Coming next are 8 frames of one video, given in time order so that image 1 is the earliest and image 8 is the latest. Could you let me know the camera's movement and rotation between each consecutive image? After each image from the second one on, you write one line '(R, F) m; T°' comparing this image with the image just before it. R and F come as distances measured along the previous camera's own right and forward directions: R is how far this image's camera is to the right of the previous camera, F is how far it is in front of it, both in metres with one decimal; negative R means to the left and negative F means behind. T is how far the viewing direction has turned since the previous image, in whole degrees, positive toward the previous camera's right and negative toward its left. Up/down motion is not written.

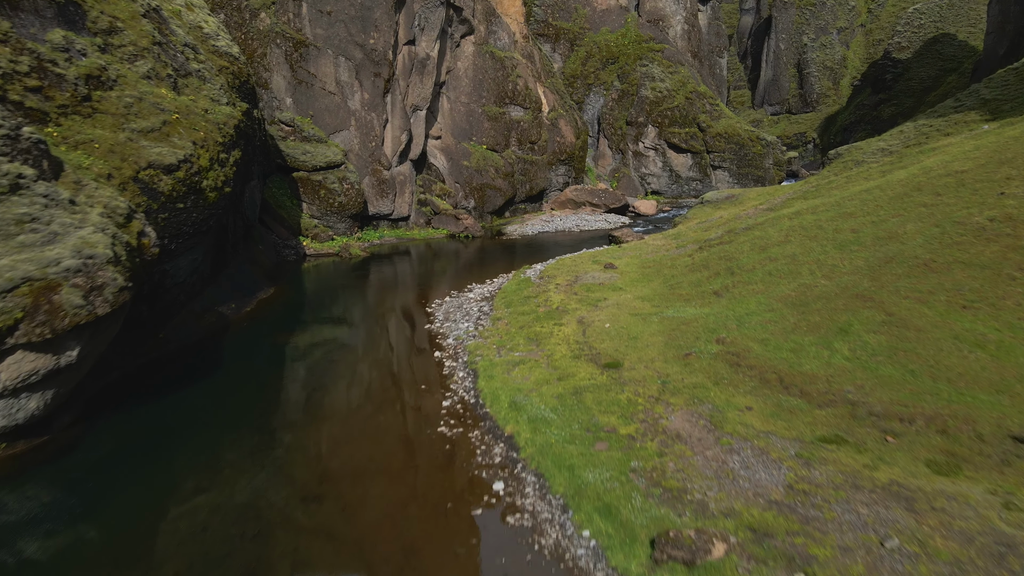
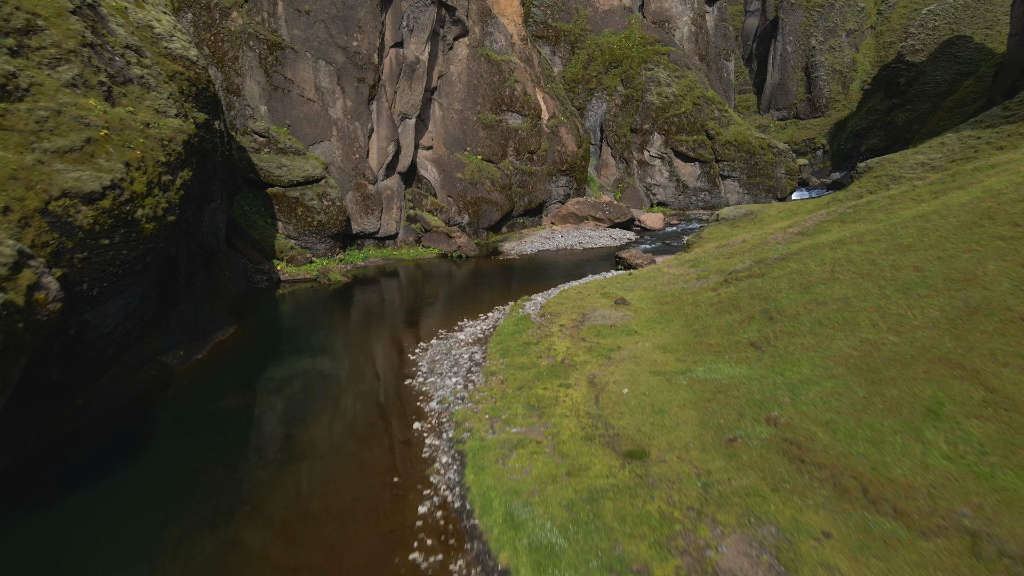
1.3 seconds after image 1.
(0.0, +2.8) m; 0°
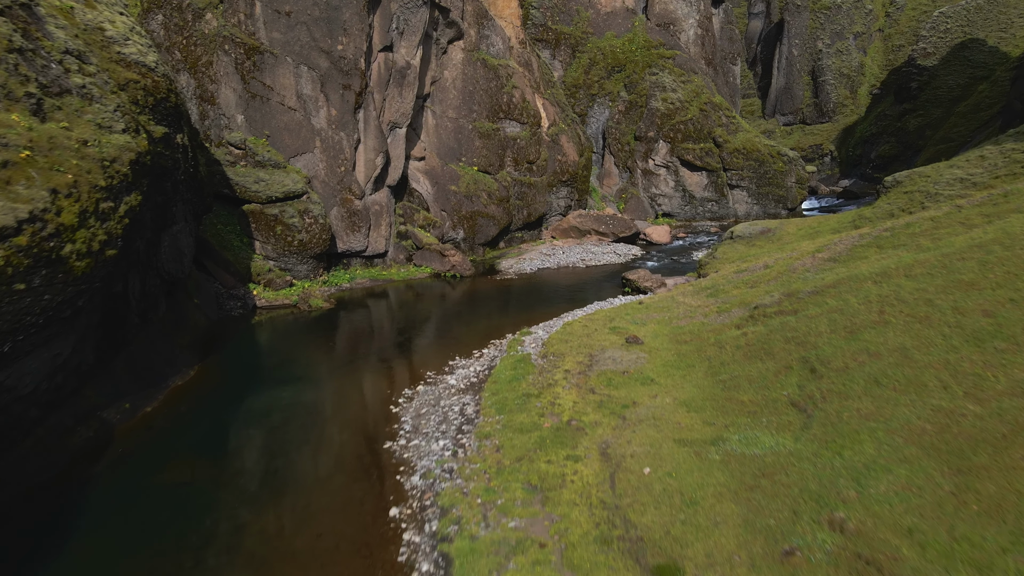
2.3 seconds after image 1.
(0.0, +2.2) m; 0°
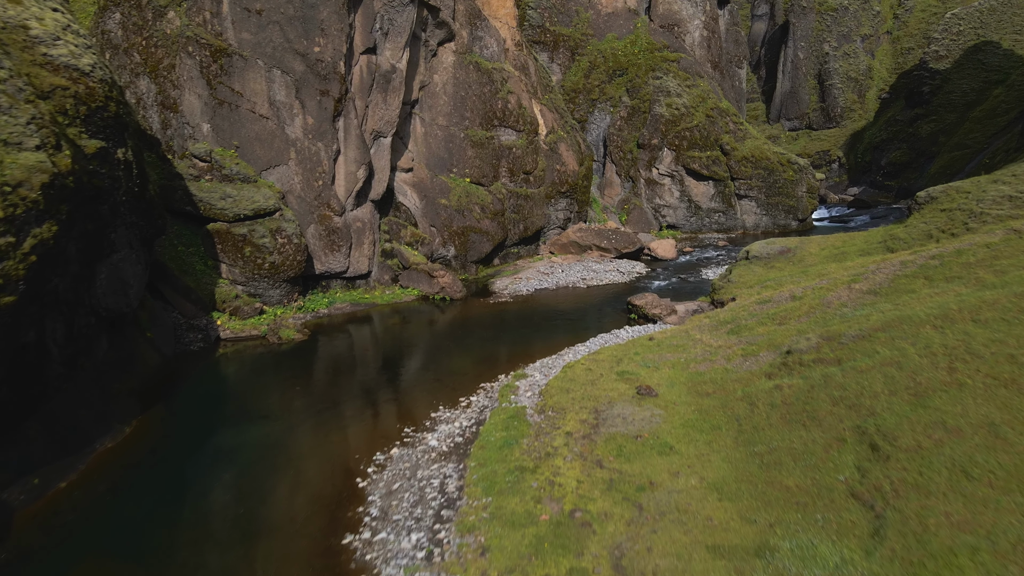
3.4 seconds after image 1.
(+0.1, +2.4) m; 0°
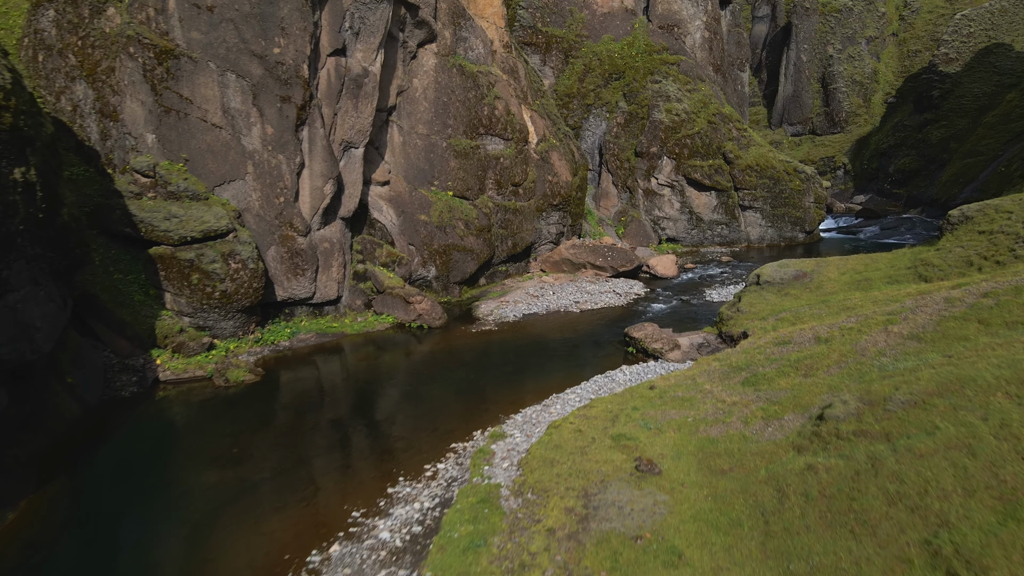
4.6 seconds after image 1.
(+0.4, +2.6) m; 0°
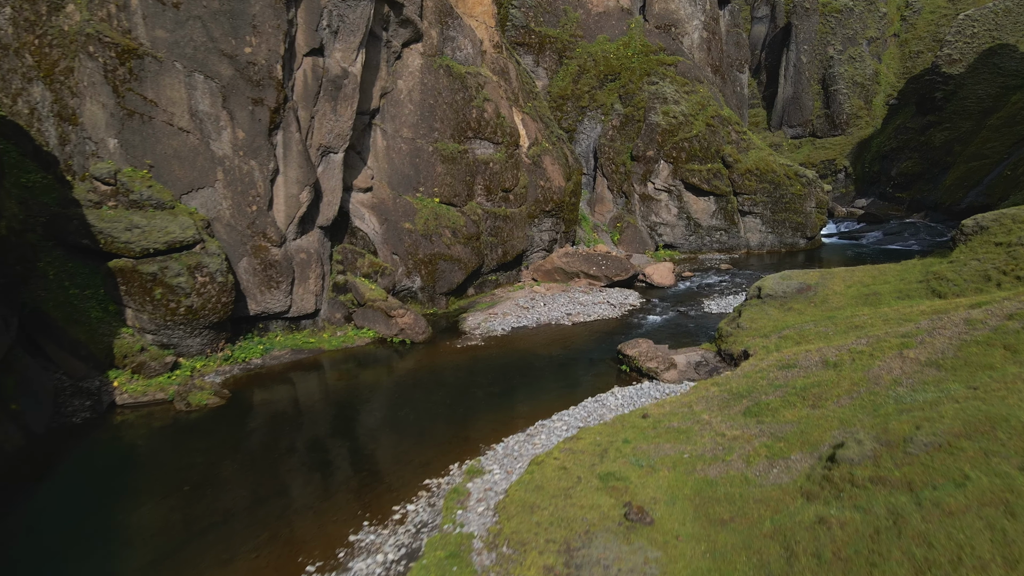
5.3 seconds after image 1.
(+0.3, +1.3) m; 0°
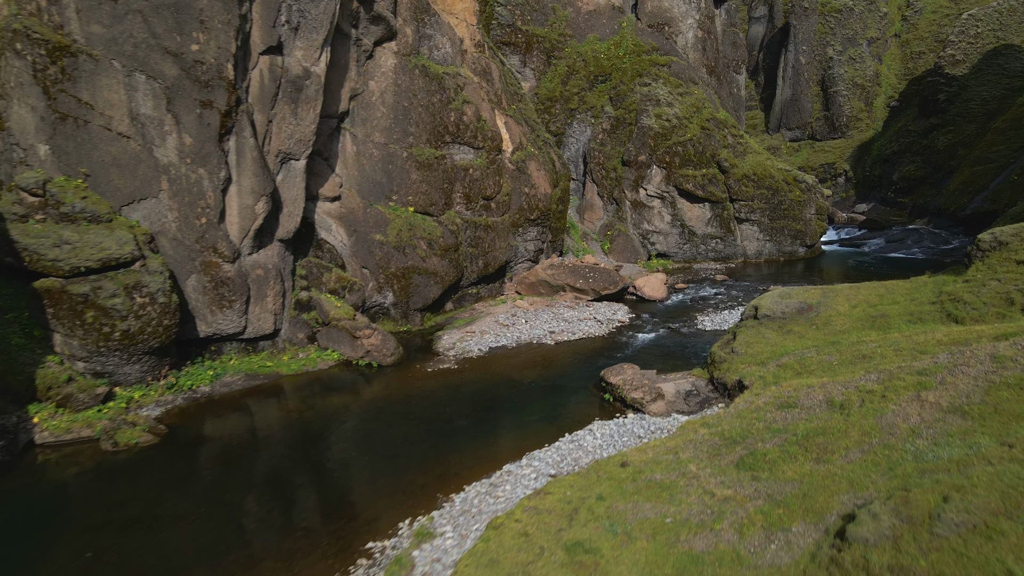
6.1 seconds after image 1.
(+0.6, +1.8) m; 0°
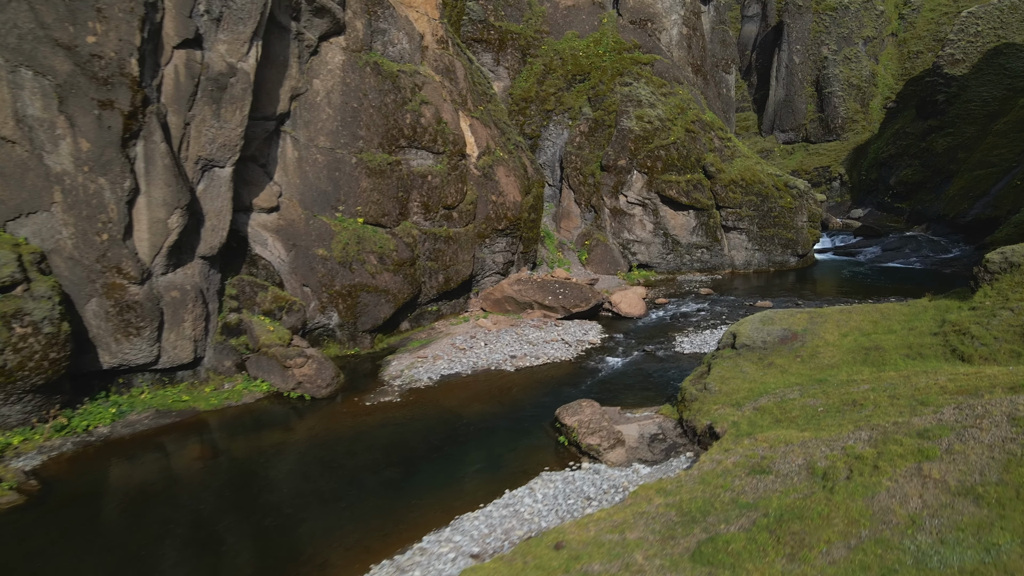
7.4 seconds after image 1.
(+1.1, +2.3) m; 0°
